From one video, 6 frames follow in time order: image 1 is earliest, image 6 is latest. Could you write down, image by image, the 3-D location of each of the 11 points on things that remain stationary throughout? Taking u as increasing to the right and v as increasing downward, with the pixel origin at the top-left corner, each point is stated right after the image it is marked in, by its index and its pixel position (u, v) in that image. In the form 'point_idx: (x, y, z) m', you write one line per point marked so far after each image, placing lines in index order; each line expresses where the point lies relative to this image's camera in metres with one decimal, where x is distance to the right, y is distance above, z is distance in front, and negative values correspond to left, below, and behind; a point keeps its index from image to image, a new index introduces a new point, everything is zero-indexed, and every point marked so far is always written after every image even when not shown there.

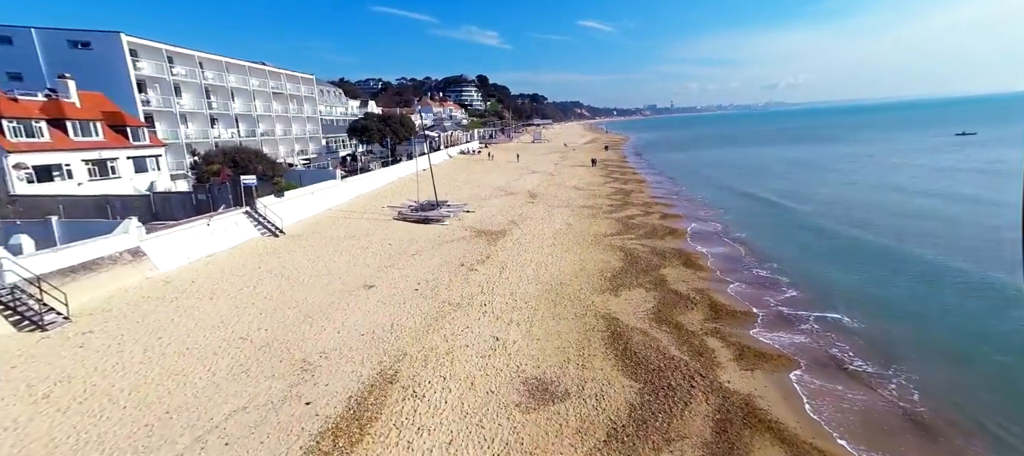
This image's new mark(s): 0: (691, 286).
0: (+5.4, -1.8, +13.8) m
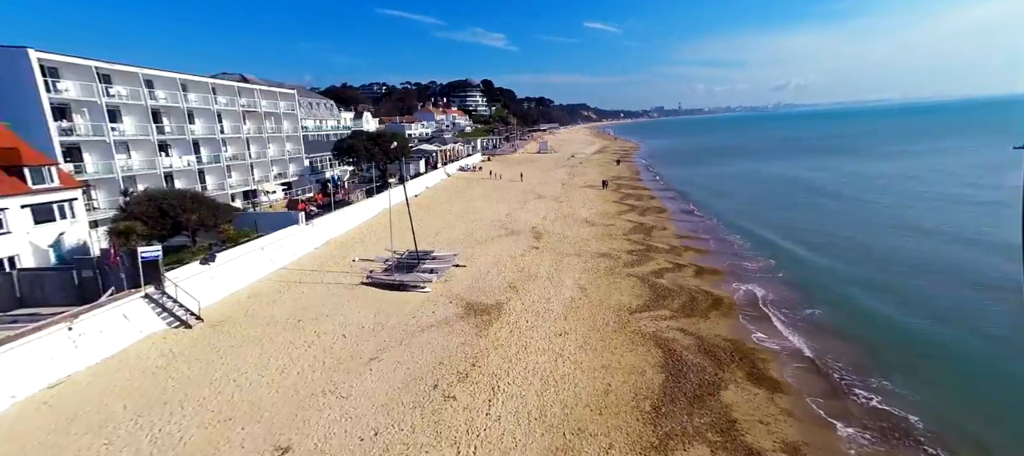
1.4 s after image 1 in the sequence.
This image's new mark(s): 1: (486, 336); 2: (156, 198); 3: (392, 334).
0: (+5.3, -4.2, +9.1) m
1: (-0.7, -3.1, +13.1) m
2: (-13.3, +1.2, +17.0) m
3: (-3.4, -3.1, +13.1) m
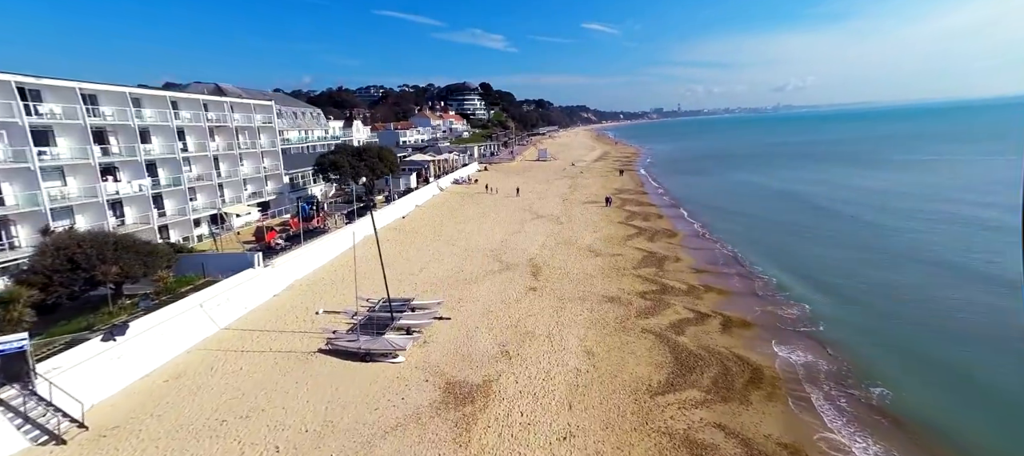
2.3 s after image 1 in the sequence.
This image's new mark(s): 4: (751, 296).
0: (+5.1, -5.7, +6.0) m
1: (-1.0, -4.7, +10.0) m
2: (-13.5, -0.5, +13.8) m
3: (-3.7, -4.7, +9.9) m
4: (+10.4, -3.0, +19.7) m
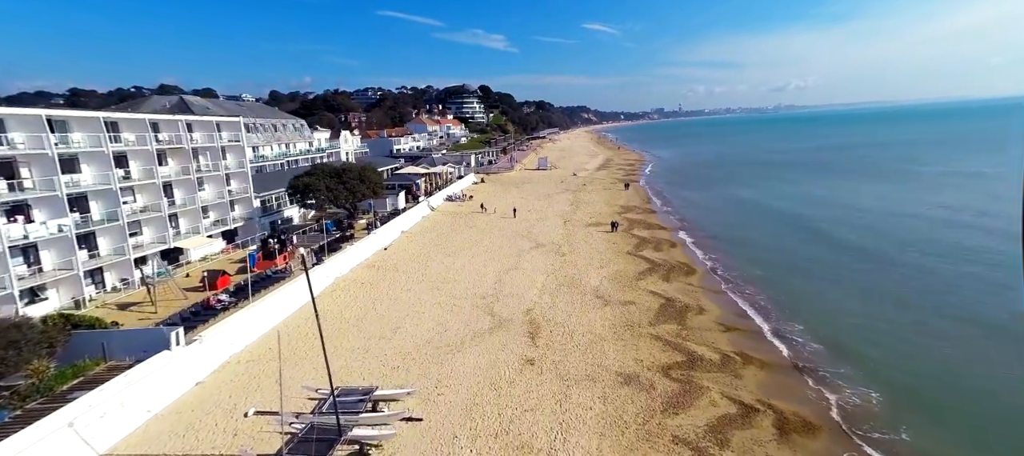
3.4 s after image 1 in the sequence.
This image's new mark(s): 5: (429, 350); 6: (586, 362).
0: (+4.8, -7.8, +2.0) m
1: (-1.3, -6.8, +6.0) m
2: (-13.8, -2.6, +9.9) m
3: (-4.0, -6.8, +5.9) m
4: (+10.1, -5.0, +15.8) m
5: (-3.1, -4.5, +16.9) m
6: (+2.7, -4.7, +16.1) m
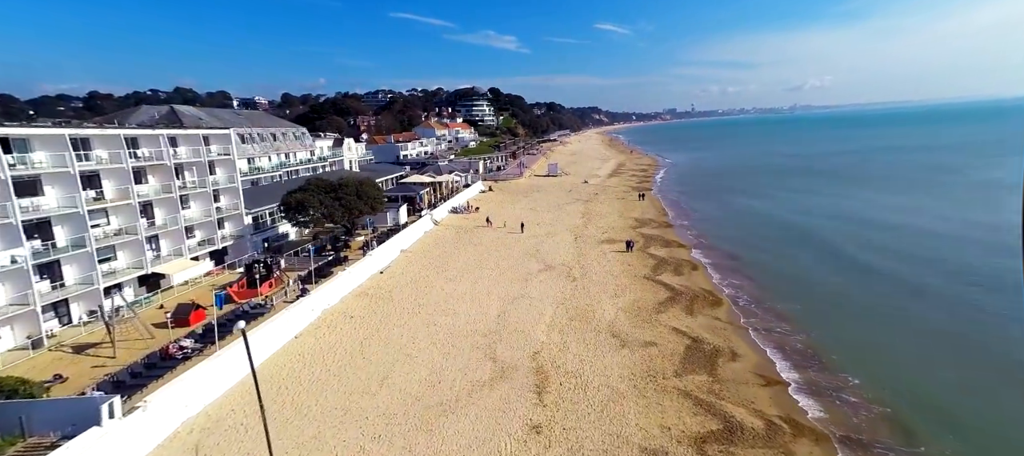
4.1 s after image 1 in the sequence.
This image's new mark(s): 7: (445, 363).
0: (+4.5, -9.0, -0.7) m
1: (-1.4, -8.0, +3.5) m
2: (-13.9, -3.9, +7.7) m
3: (-4.2, -8.0, +3.5) m
4: (+10.2, -6.3, +13.0) m
5: (-3.0, -5.8, +14.4) m
6: (+2.7, -6.0, +13.5) m
7: (-2.5, -5.1, +17.5) m
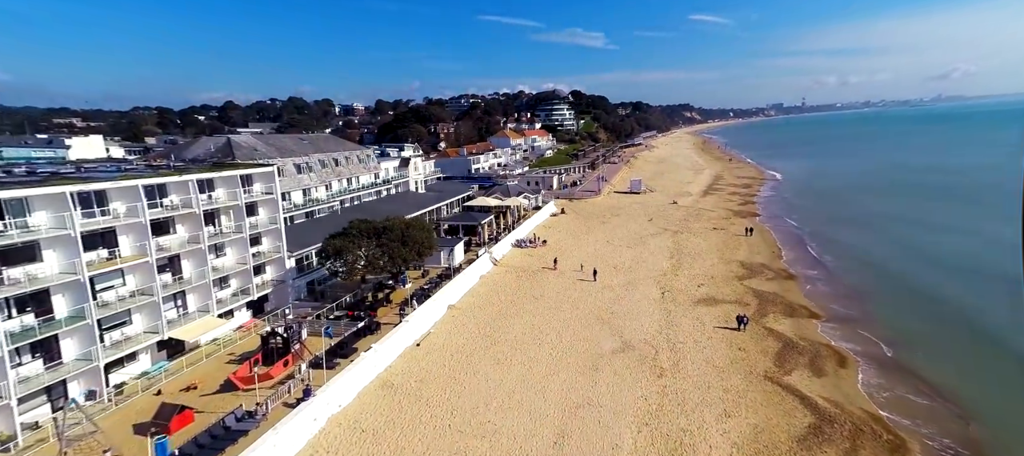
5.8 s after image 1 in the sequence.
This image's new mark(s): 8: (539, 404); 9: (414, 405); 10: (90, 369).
0: (+2.4, -12.4, -7.4) m
1: (-2.6, -11.3, -2.2) m
2: (-14.1, -6.9, +4.1) m
3: (-5.3, -11.2, -1.8) m
4: (+10.5, -9.7, +5.0) m
5: (-2.2, -9.0, +8.8) m
6: (+3.3, -9.3, +6.9) m
7: (-1.2, -8.3, +11.8) m
8: (+1.1, -6.9, +18.1) m
9: (-3.8, -6.9, +18.0) m
10: (-17.9, -6.0, +19.3) m
